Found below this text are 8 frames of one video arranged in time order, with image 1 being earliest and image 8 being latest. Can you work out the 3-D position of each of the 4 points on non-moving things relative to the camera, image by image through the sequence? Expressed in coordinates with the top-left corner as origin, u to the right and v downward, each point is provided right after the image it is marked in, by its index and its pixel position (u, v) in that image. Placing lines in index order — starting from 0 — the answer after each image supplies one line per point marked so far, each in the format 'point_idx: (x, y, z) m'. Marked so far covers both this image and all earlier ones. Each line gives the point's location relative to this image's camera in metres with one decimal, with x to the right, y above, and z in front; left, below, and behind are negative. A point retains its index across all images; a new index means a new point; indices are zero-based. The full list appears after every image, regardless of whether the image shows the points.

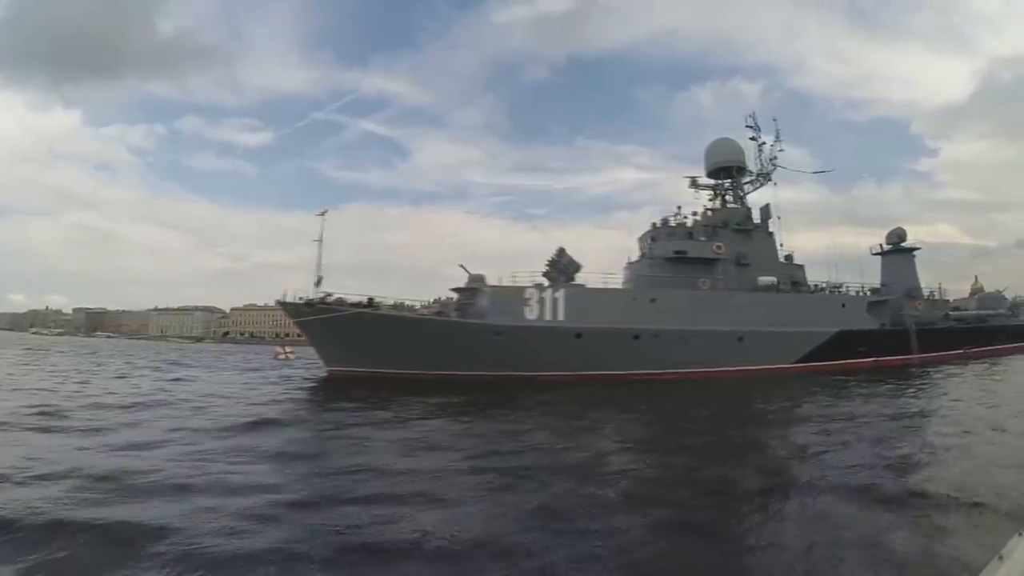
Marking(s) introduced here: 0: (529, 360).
0: (+0.5, -2.1, +16.7) m
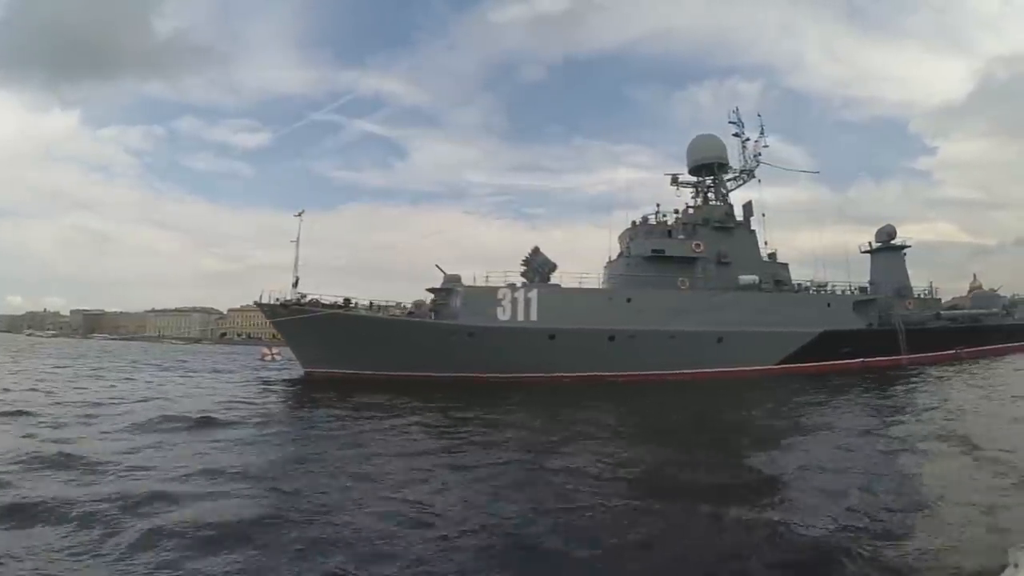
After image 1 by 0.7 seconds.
0: (-0.3, -2.1, +16.1) m
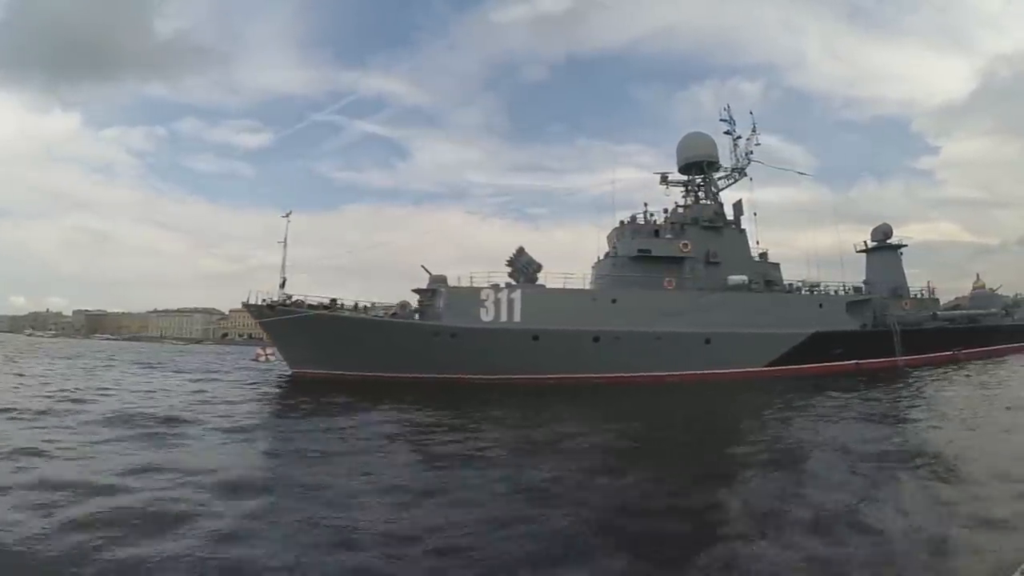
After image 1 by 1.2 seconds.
0: (-0.8, -2.1, +15.7) m
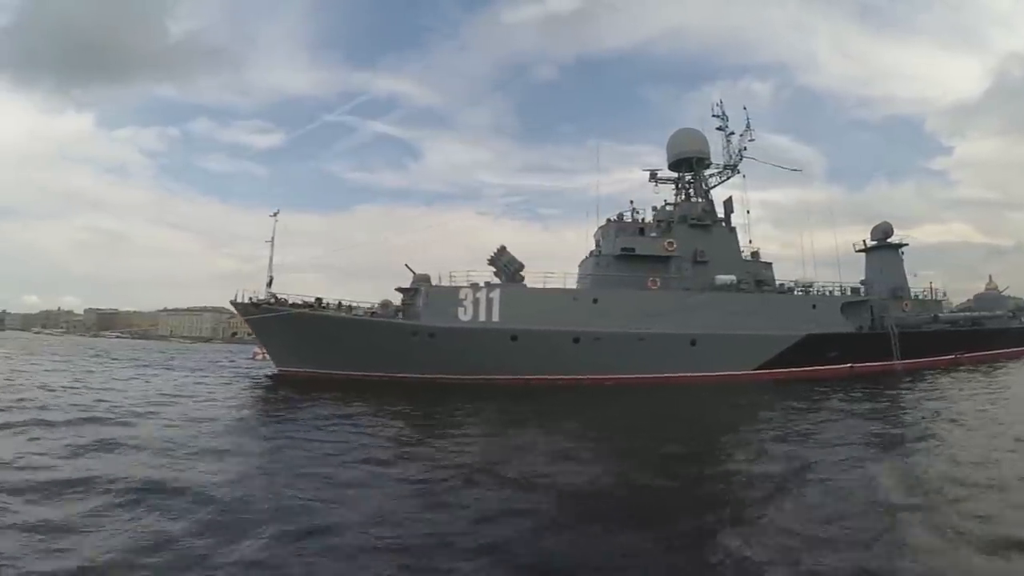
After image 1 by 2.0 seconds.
0: (-1.3, -2.1, +15.3) m
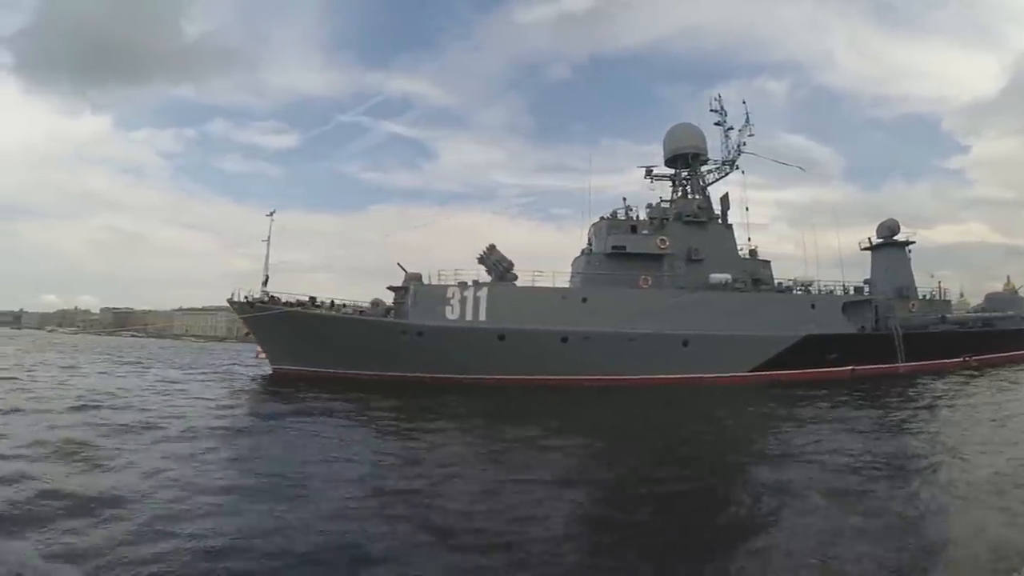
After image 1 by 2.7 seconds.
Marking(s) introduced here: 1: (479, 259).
0: (-1.6, -2.0, +15.0) m
1: (-0.9, +0.8, +15.9) m
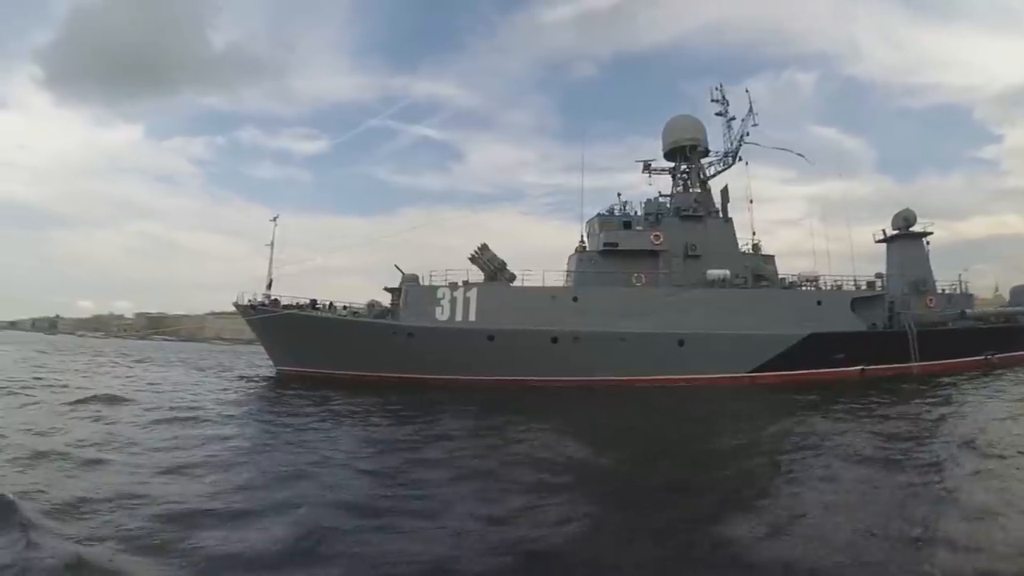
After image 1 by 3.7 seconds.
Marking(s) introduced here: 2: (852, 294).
0: (-1.8, -2.0, +14.7) m
1: (-1.1, +0.8, +15.6) m
2: (+9.1, -0.1, +14.9) m
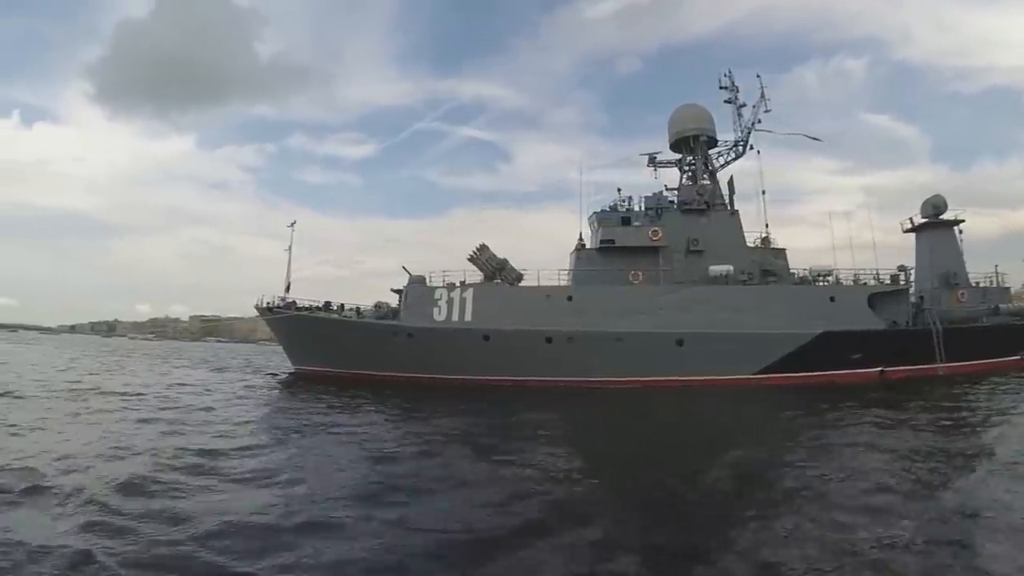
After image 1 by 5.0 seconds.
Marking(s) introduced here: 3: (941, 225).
0: (-1.9, -2.0, +14.6) m
1: (-1.1, +0.8, +15.4) m
2: (+9.0, 0.0, +14.0) m
3: (+12.6, +1.8, +16.3) m
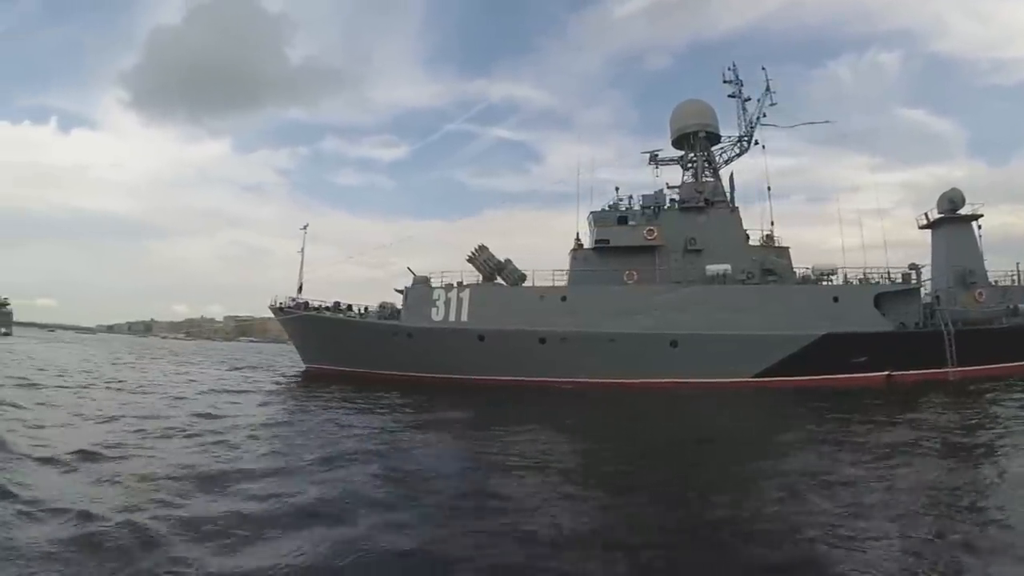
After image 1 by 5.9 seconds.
0: (-1.9, -2.0, +14.7) m
1: (-1.2, +0.8, +15.5) m
2: (+8.9, 0.0, +13.6) m
3: (+12.6, +1.8, +15.7) m
